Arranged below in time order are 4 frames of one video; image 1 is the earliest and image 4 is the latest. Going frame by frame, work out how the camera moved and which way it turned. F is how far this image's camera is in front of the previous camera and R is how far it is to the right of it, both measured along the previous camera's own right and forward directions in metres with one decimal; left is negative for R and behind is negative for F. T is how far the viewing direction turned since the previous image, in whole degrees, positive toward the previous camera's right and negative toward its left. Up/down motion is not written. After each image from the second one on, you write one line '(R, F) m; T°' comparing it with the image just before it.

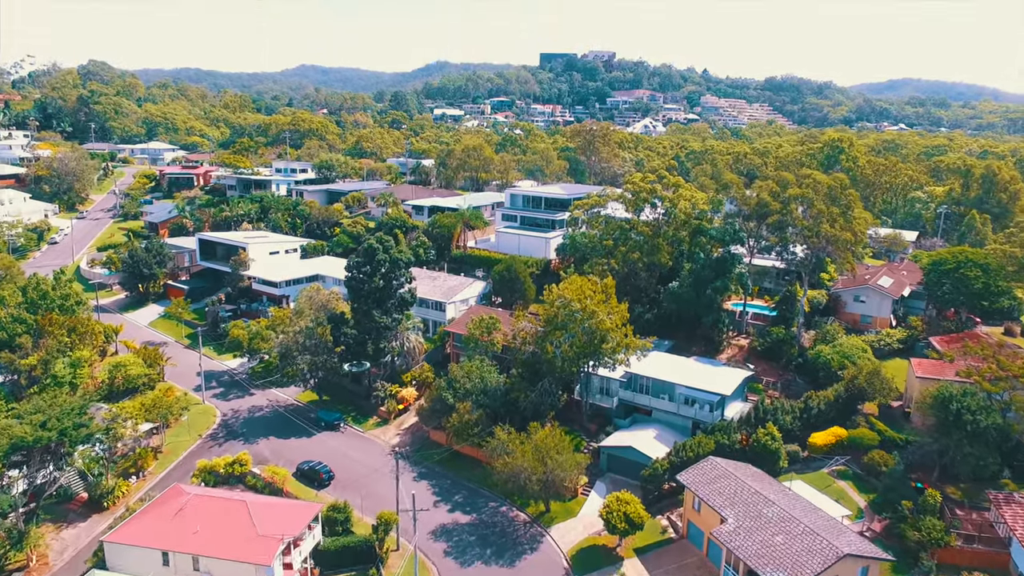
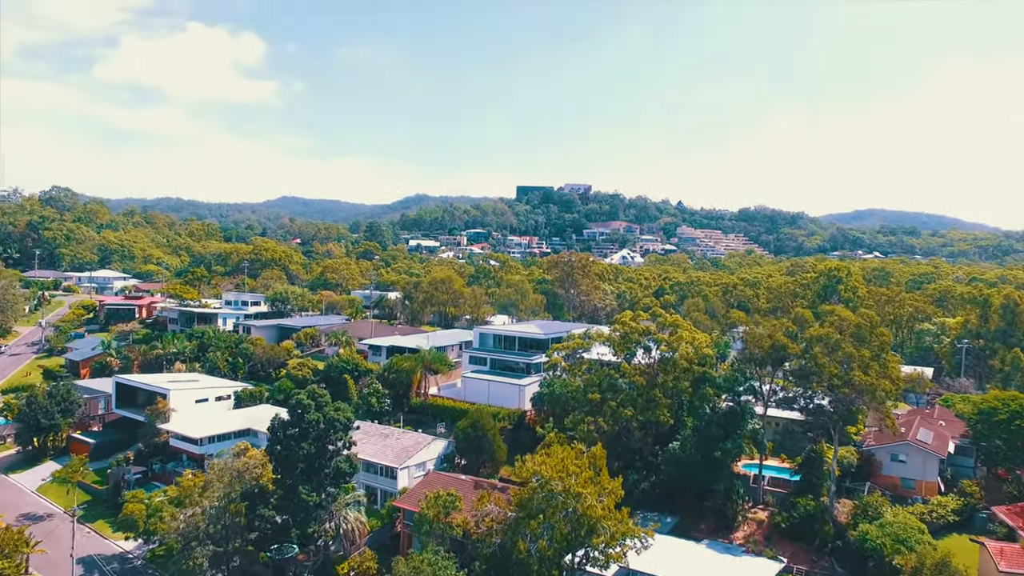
(+0.5, +6.1) m; +2°
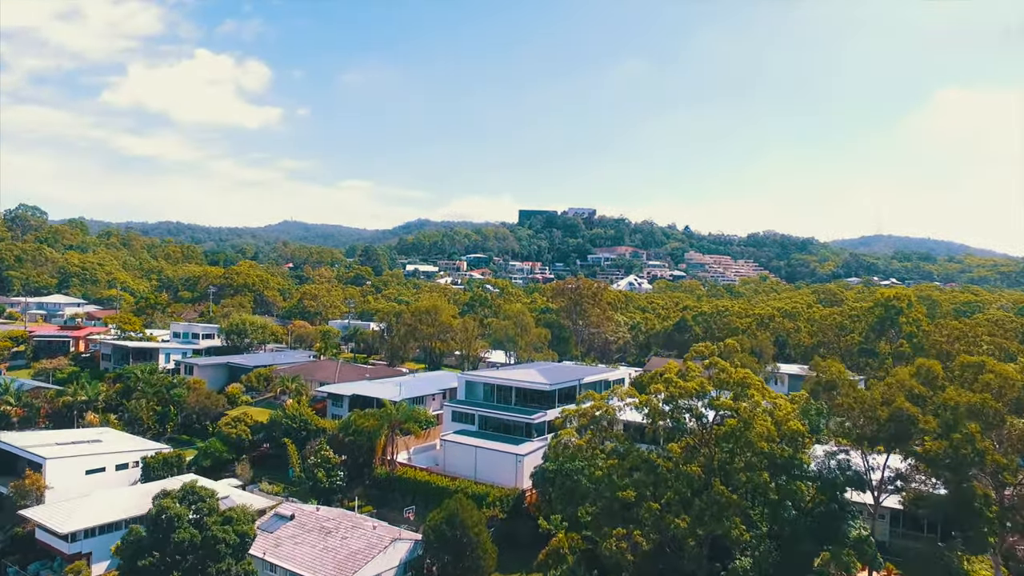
(+0.3, +9.4) m; 0°
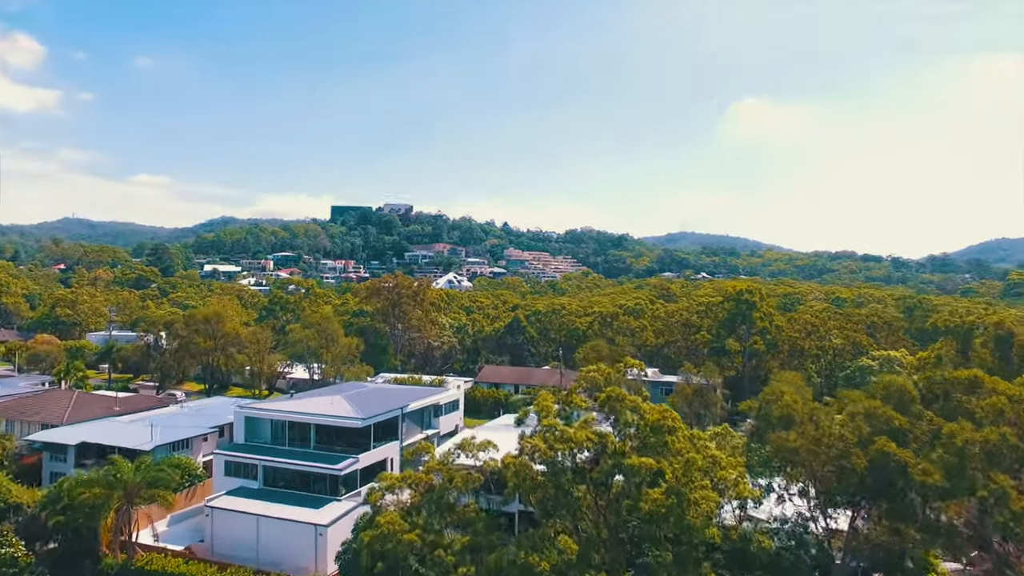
(+0.5, +8.1) m; +13°
